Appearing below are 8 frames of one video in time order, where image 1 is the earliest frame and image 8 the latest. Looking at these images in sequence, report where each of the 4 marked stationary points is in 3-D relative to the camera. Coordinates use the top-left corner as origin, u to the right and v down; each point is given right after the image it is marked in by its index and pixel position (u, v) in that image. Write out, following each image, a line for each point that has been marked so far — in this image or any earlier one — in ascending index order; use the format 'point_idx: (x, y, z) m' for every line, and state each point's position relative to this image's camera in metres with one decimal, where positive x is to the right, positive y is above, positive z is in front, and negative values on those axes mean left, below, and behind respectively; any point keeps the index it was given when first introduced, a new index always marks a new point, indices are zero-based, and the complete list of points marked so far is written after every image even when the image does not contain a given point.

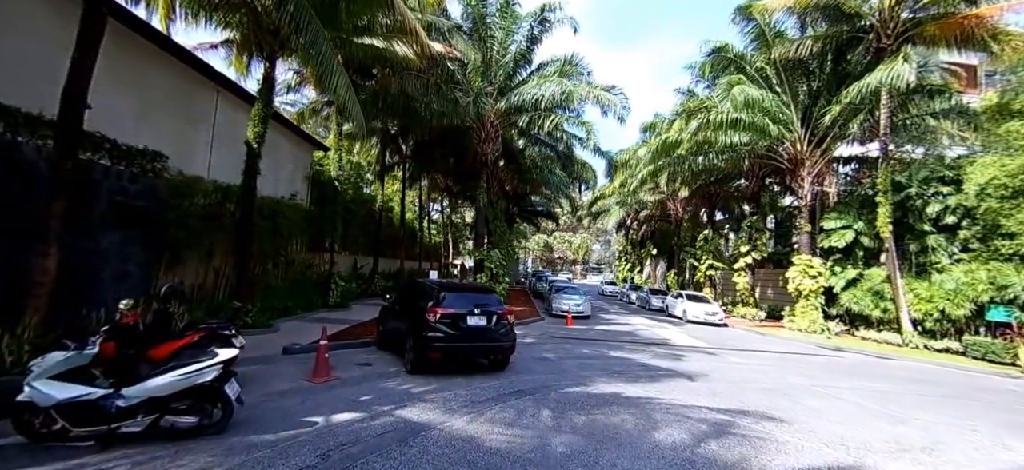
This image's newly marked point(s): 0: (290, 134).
0: (-7.7, +3.5, +15.9) m
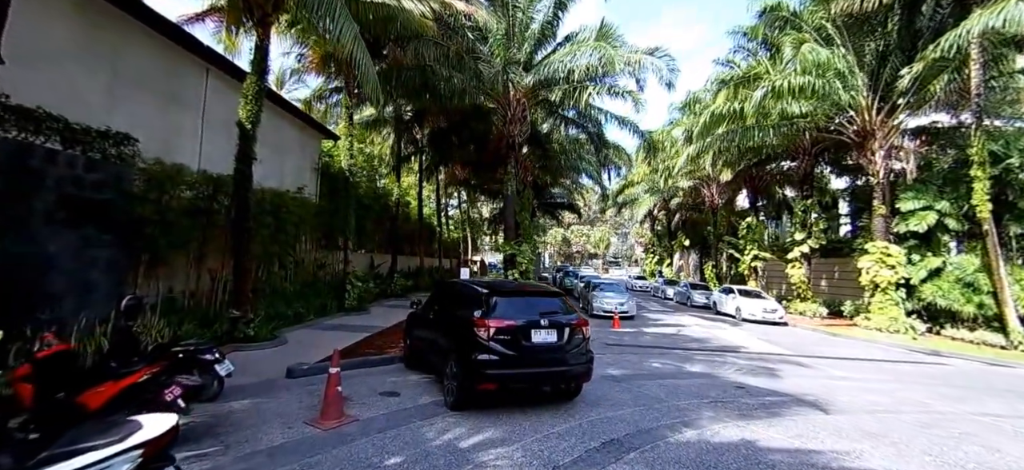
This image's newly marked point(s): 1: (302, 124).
0: (-6.8, +3.6, +14.2) m
1: (-6.7, +3.6, +14.6) m
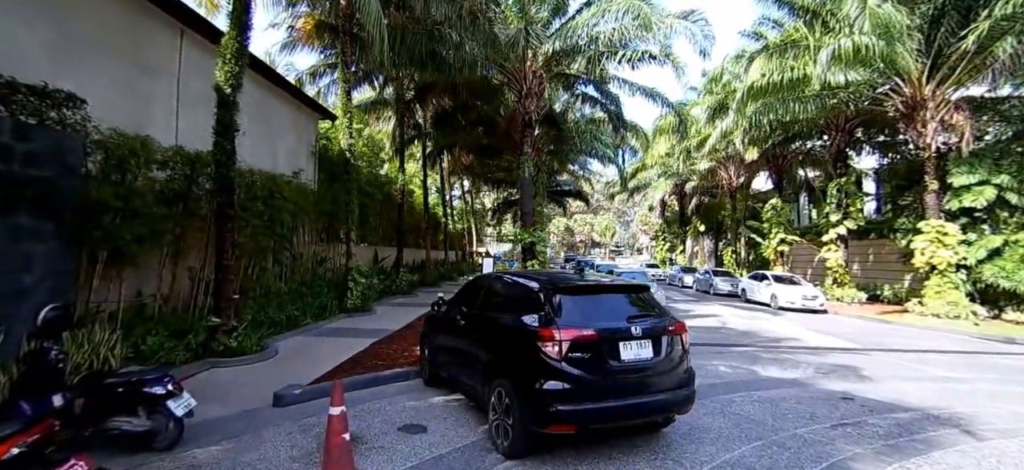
0: (-6.3, +3.8, +12.7) m
1: (-6.2, +3.9, +13.1) m
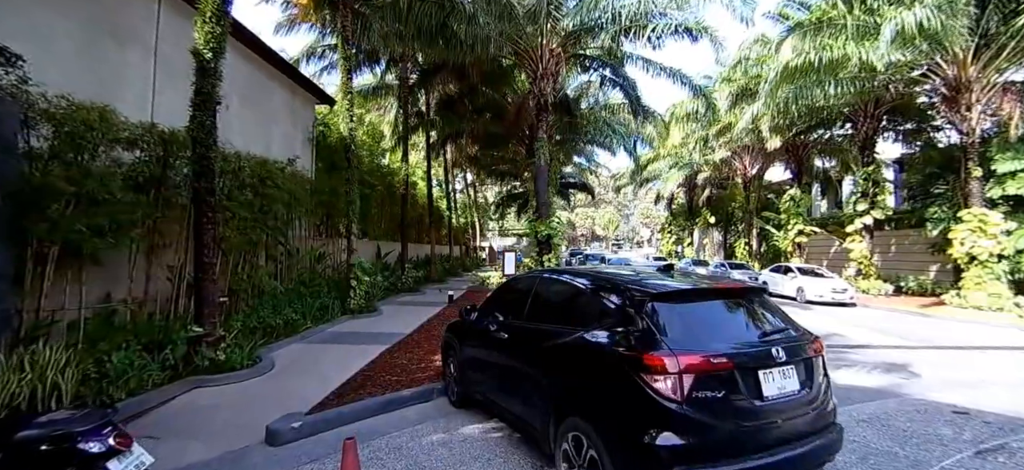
0: (-5.9, +4.0, +11.5) m
1: (-5.8, +4.0, +11.9) m
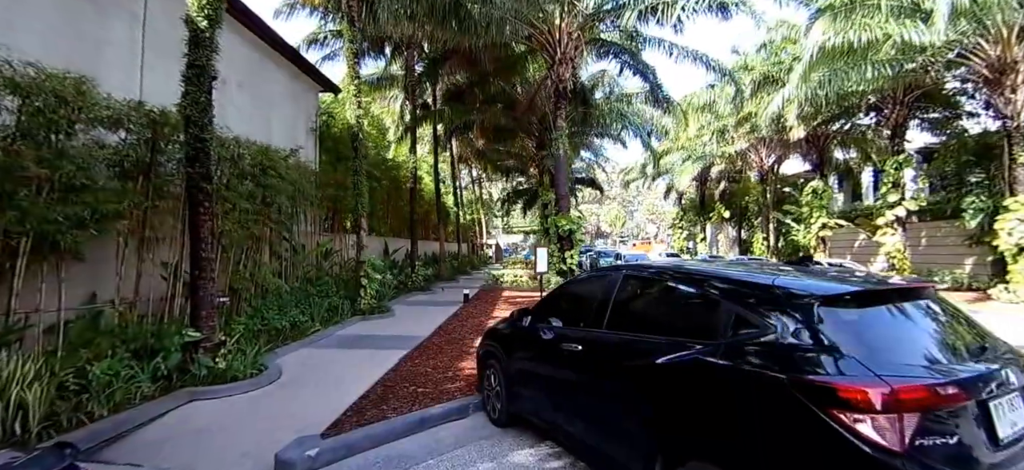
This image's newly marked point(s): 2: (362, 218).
0: (-5.4, +4.1, +10.8) m
1: (-5.4, +4.1, +11.2) m
2: (-3.6, +0.4, +11.1) m
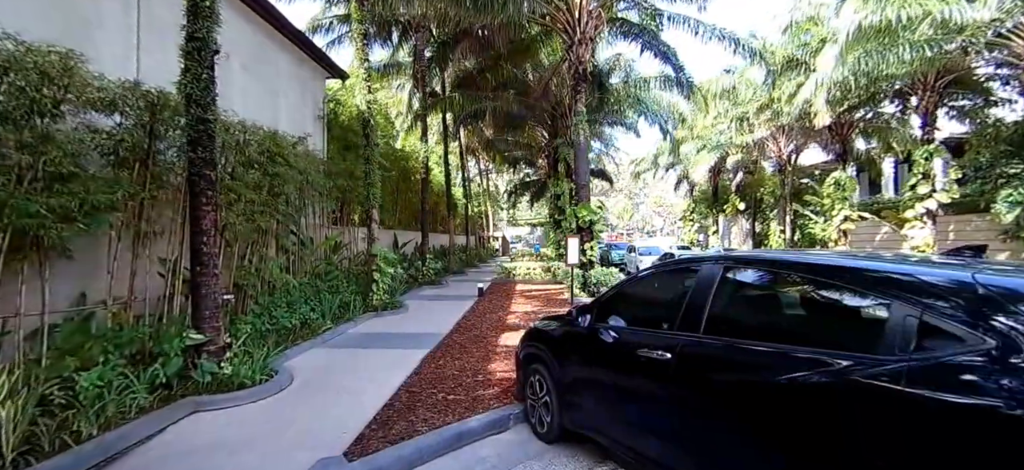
0: (-5.0, +4.2, +10.2) m
1: (-5.0, +4.3, +10.6) m
2: (-3.2, +0.6, +10.5) m
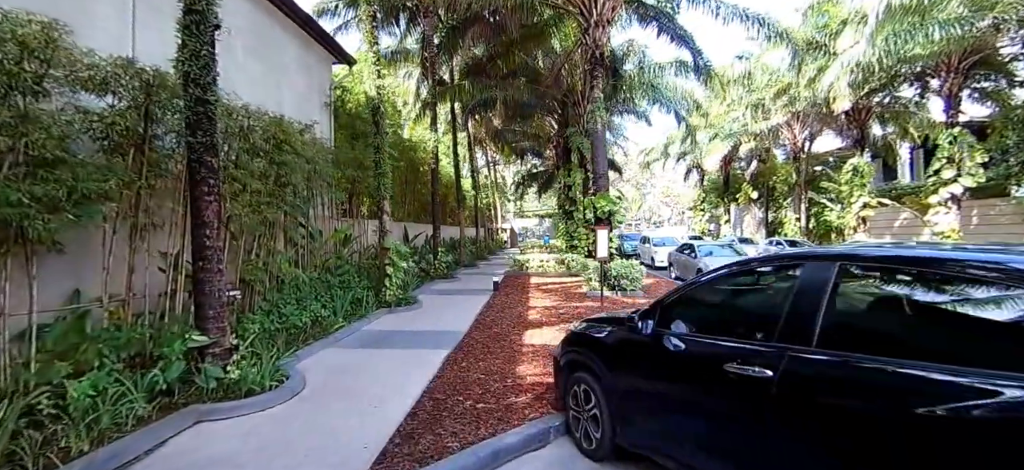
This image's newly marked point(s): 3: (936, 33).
0: (-4.7, +4.4, +9.7) m
1: (-4.6, +4.5, +10.2) m
2: (-2.8, +0.8, +10.1) m
3: (+11.6, +5.6, +12.6) m
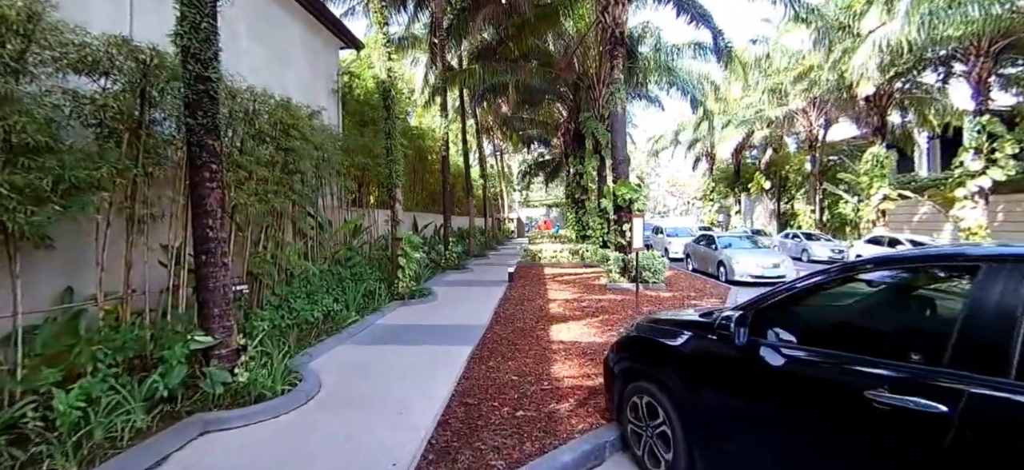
0: (-4.3, +4.6, +9.2) m
1: (-4.3, +4.7, +9.6) m
2: (-2.5, +1.0, +9.7) m
3: (+11.9, +5.9, +11.9) m
